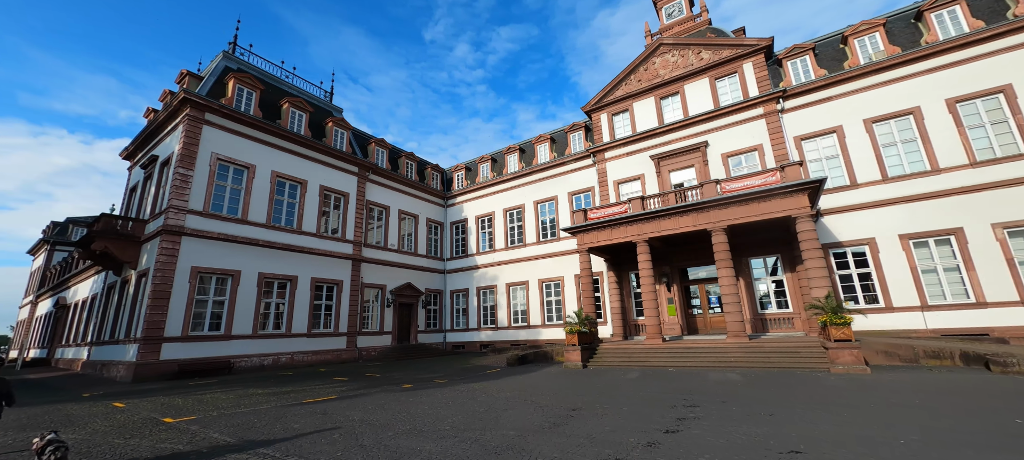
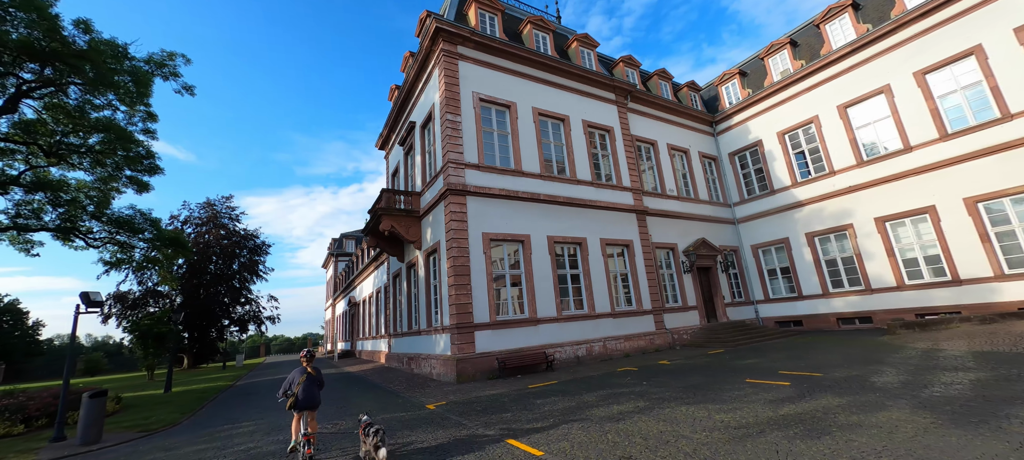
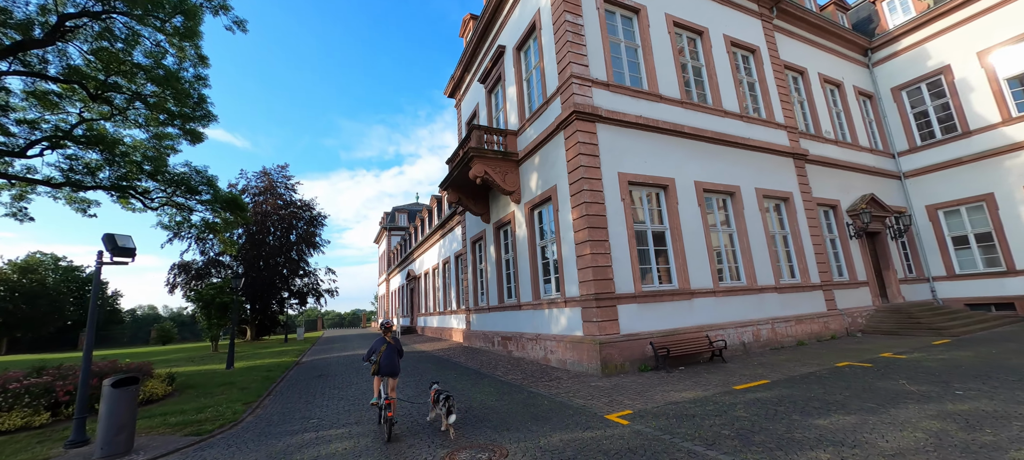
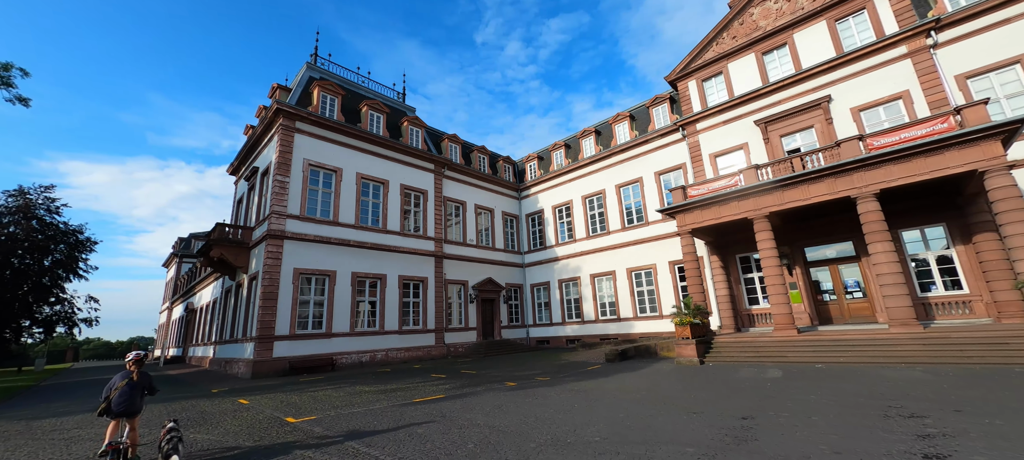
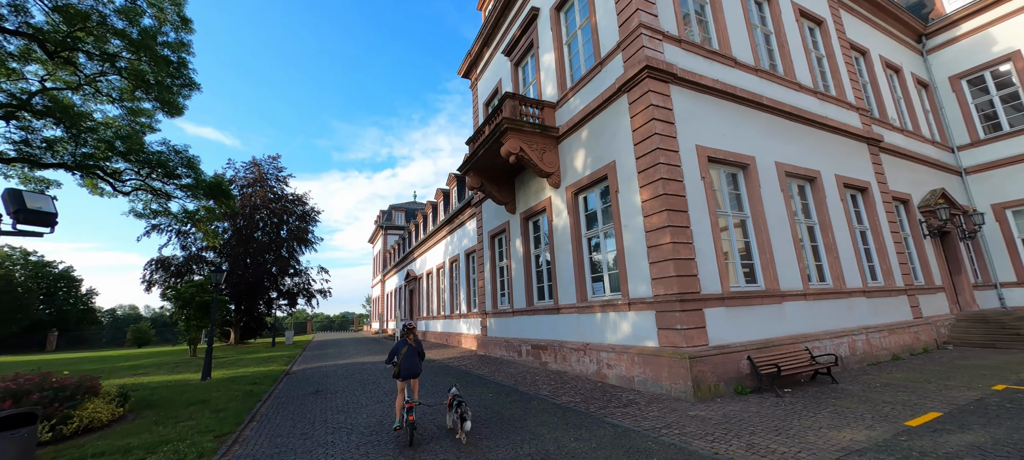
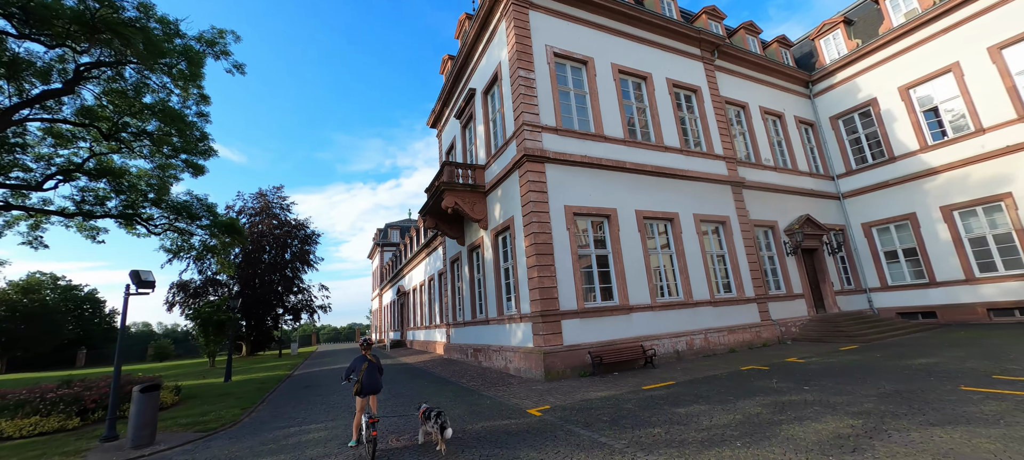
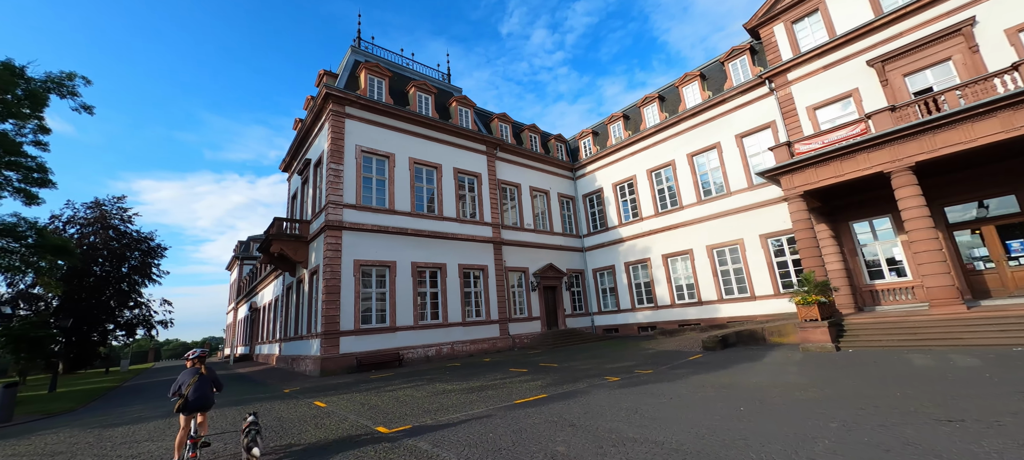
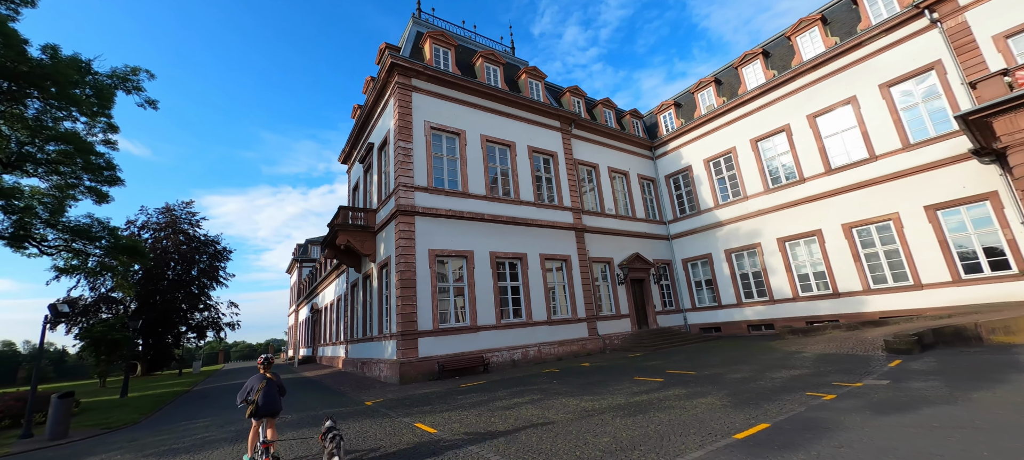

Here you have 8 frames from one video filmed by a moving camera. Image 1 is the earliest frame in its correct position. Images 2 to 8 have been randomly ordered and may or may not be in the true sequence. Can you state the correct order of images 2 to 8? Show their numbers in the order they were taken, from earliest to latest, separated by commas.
4, 7, 8, 2, 6, 3, 5
